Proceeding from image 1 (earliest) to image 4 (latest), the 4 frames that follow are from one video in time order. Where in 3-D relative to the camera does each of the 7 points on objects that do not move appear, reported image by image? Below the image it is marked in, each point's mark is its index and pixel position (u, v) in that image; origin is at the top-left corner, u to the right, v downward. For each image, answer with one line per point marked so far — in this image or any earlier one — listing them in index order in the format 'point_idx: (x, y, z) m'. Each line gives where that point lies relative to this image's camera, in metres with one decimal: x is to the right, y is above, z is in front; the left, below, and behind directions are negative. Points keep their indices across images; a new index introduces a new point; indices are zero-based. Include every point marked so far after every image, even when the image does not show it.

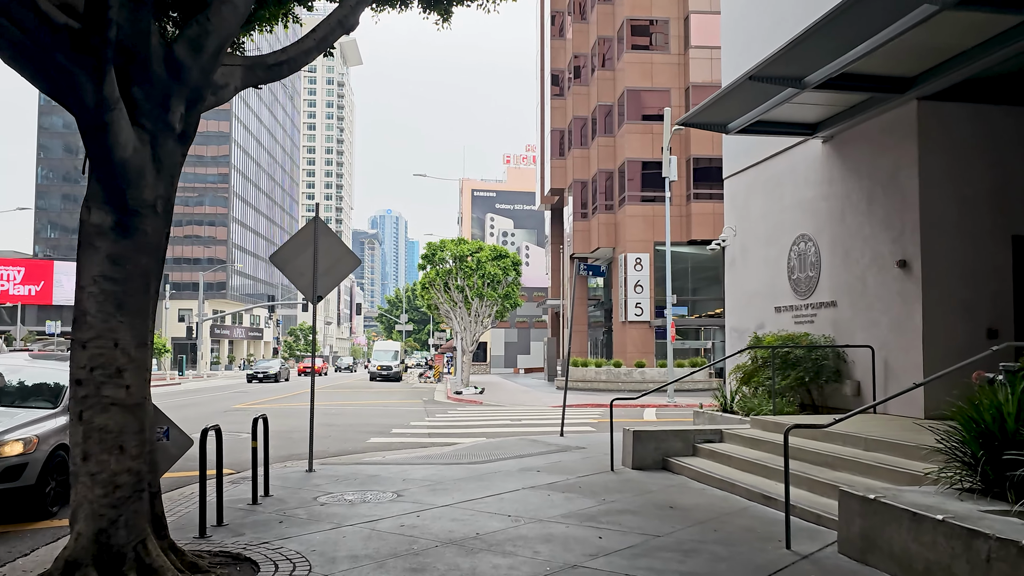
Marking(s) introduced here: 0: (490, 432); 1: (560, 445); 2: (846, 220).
0: (-0.5, -3.1, +18.2) m
1: (+0.8, -2.6, +13.6) m
2: (+4.7, +1.0, +11.8) m
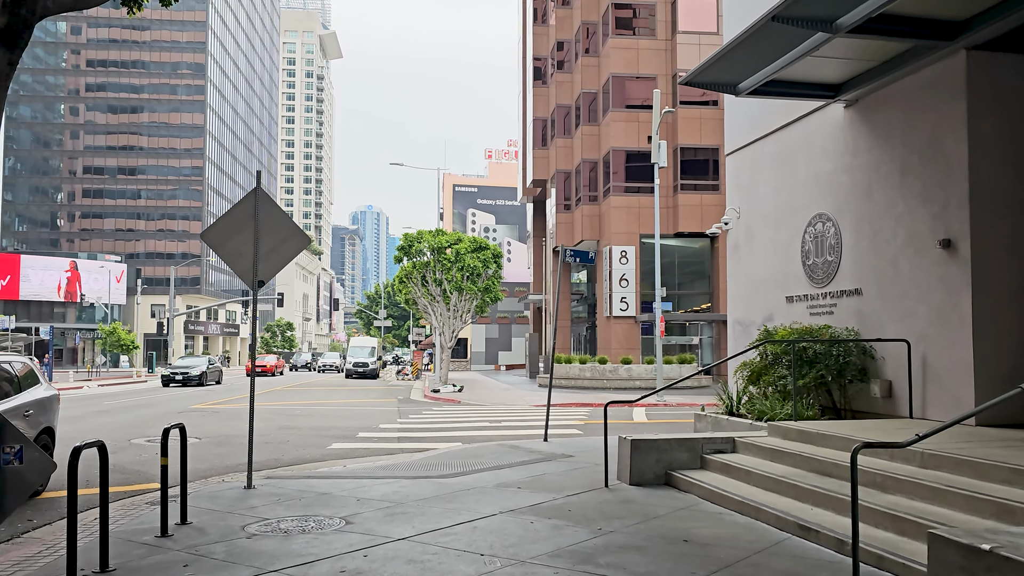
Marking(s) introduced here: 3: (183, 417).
0: (-0.9, -2.9, +16.5) m
1: (+0.4, -2.4, +12.0) m
2: (+4.4, +1.1, +10.3) m
3: (-7.5, -2.9, +19.2) m
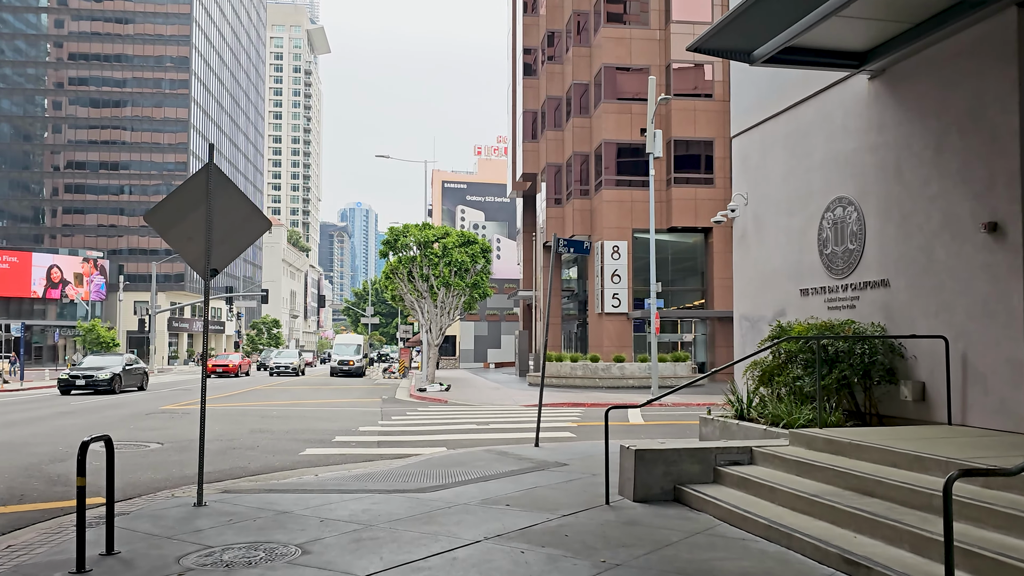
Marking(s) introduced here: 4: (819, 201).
0: (-1.1, -2.8, +15.4) m
1: (+0.3, -2.3, +10.9) m
2: (+4.3, +1.2, +9.2) m
3: (-7.8, -2.8, +18.0) m
4: (+3.9, +1.1, +10.8) m
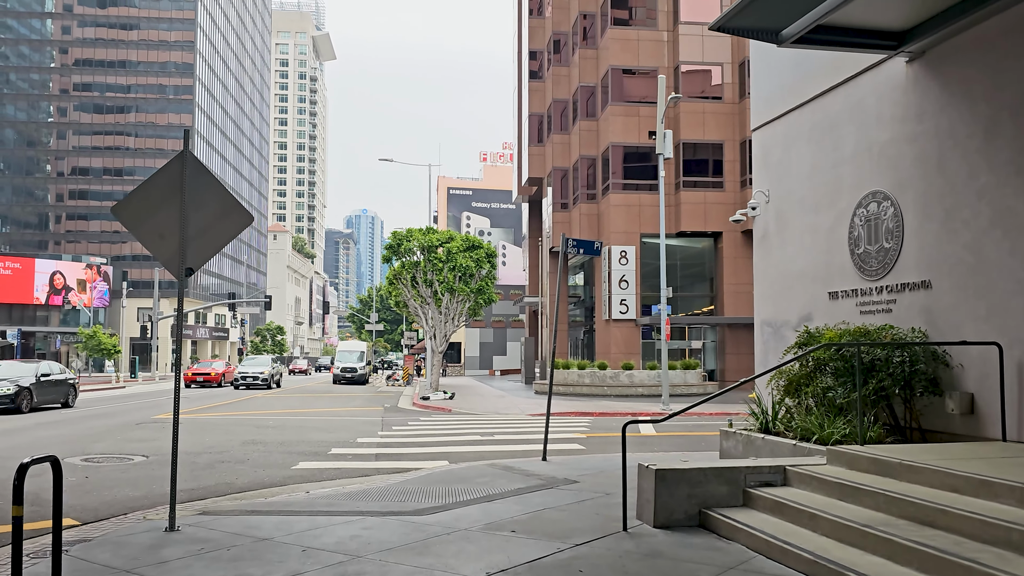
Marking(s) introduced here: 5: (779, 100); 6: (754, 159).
0: (-1.0, -2.9, +14.6) m
1: (+0.4, -2.3, +10.1) m
2: (+4.3, +1.2, +8.4) m
3: (-7.6, -2.9, +17.2) m
4: (+4.0, +1.1, +10.0) m
5: (+3.7, +2.6, +11.5) m
6: (+3.5, +1.9, +12.1) m
